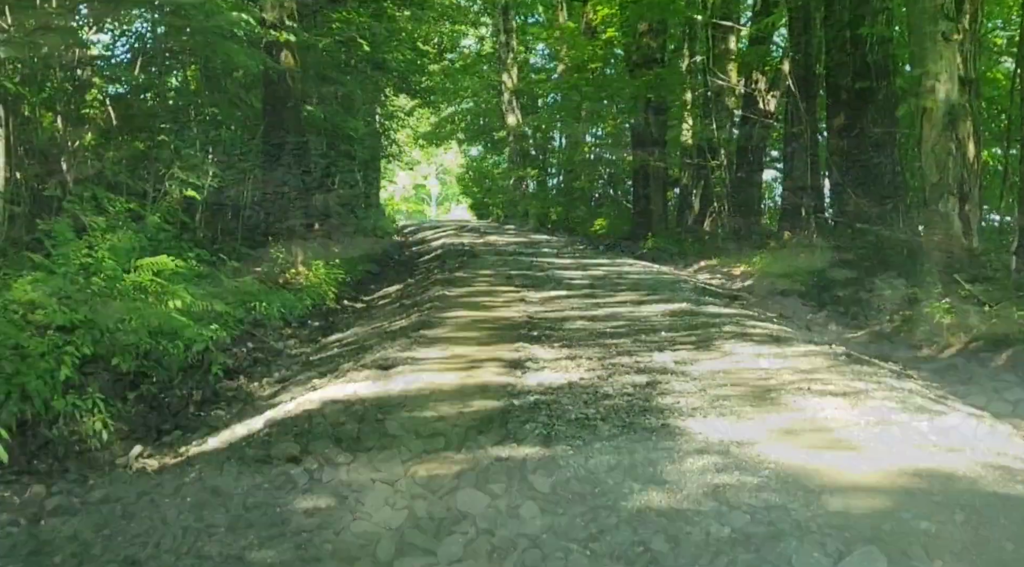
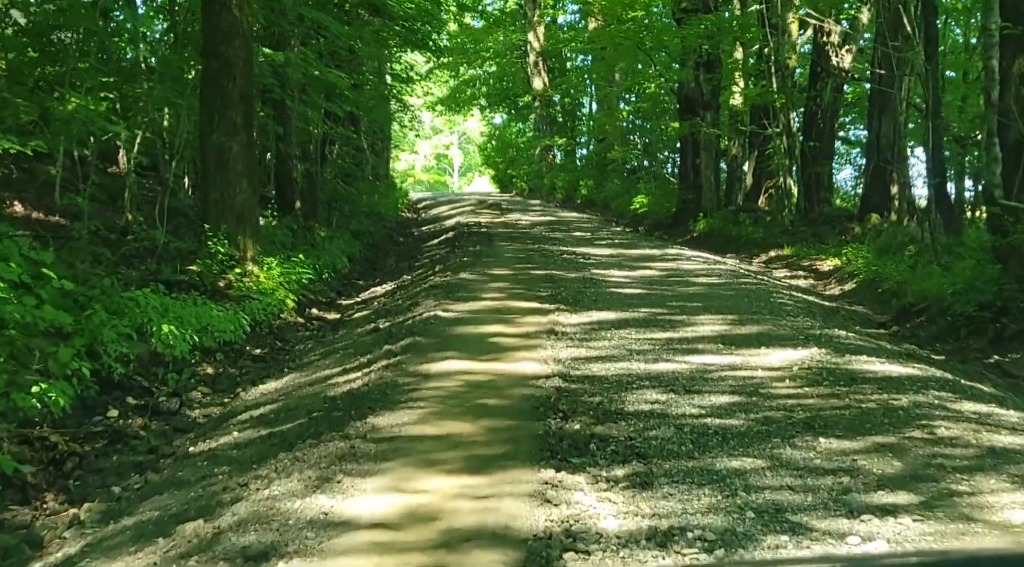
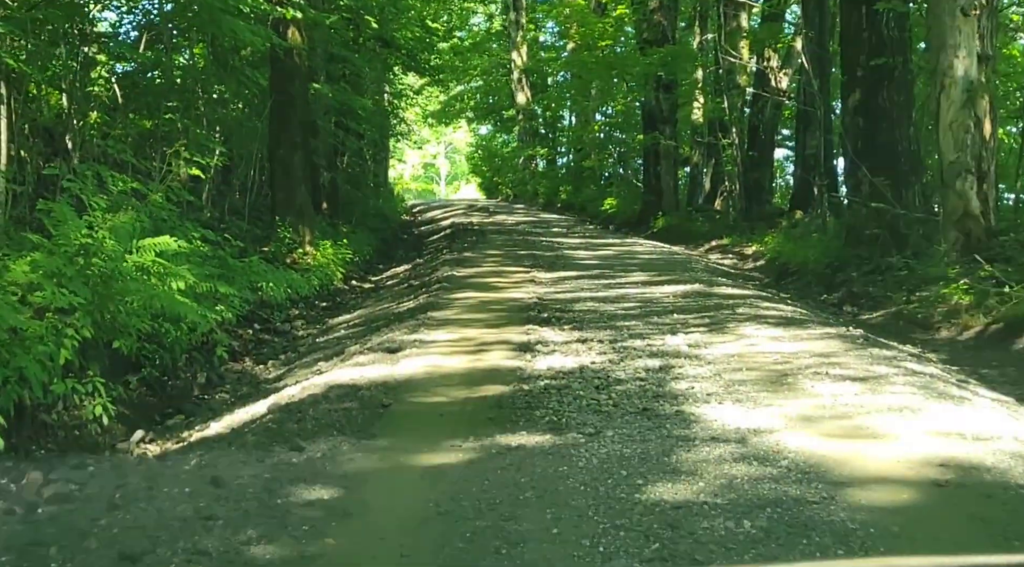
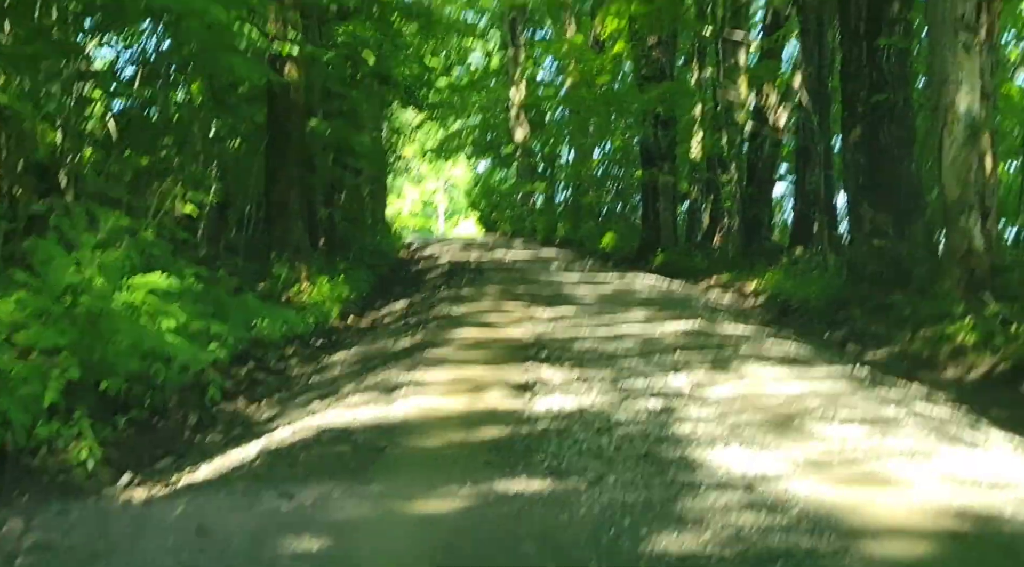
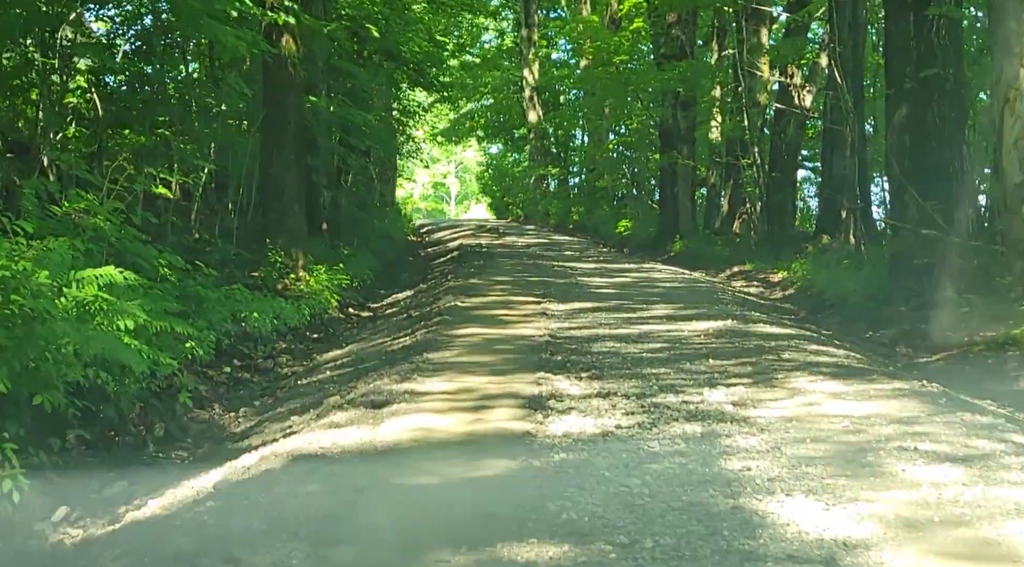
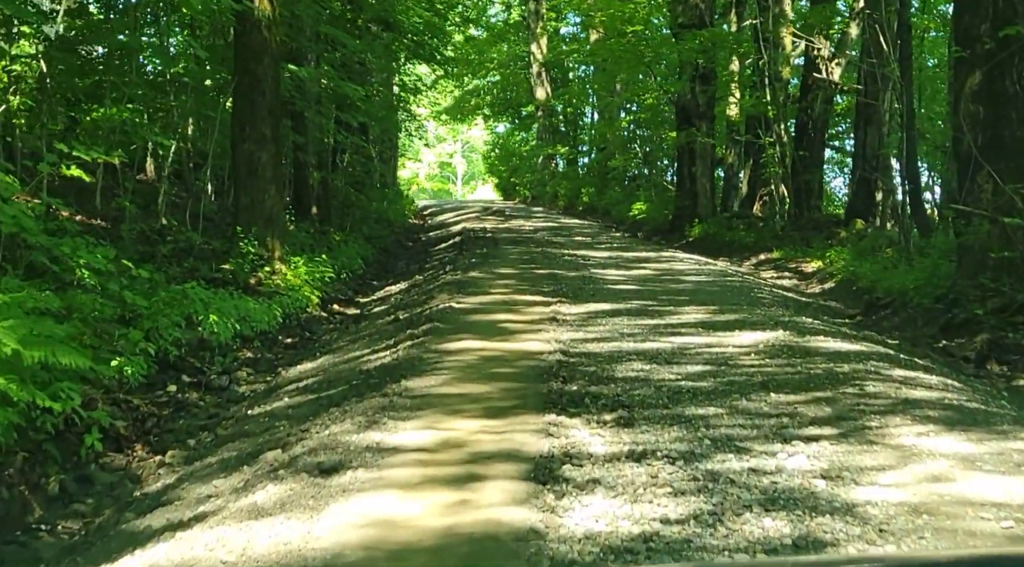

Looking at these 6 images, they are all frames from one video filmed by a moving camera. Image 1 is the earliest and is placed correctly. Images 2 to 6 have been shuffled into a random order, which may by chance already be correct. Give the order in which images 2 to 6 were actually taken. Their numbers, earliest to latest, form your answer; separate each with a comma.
3, 4, 5, 6, 2
